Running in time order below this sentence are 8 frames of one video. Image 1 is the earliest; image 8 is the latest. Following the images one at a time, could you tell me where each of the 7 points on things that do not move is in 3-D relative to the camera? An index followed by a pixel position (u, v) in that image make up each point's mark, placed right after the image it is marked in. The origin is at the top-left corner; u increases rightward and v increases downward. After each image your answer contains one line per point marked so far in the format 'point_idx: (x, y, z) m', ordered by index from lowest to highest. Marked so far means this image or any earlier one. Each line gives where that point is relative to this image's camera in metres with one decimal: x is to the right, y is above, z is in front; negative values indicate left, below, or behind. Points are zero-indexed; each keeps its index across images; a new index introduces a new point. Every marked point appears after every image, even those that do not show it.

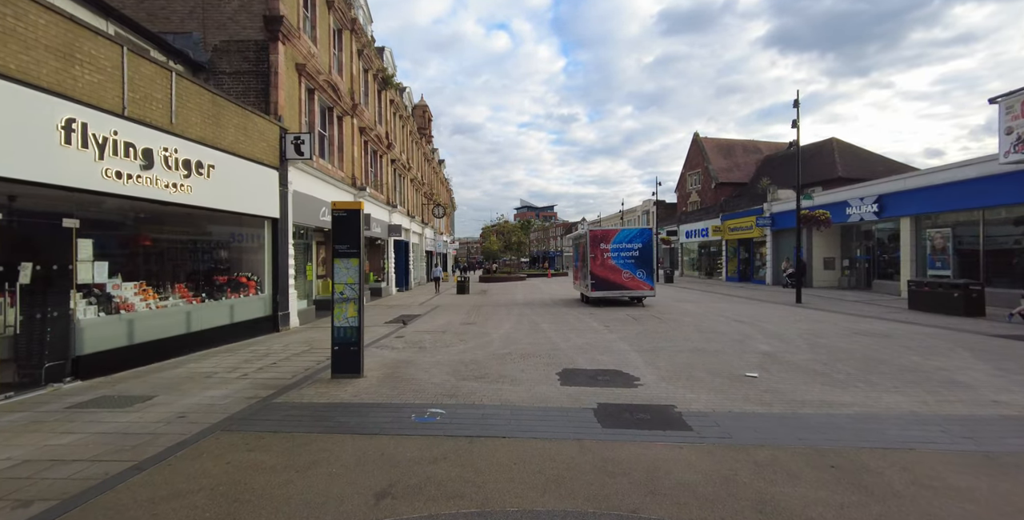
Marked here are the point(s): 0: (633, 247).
0: (+4.7, +0.5, +16.4) m
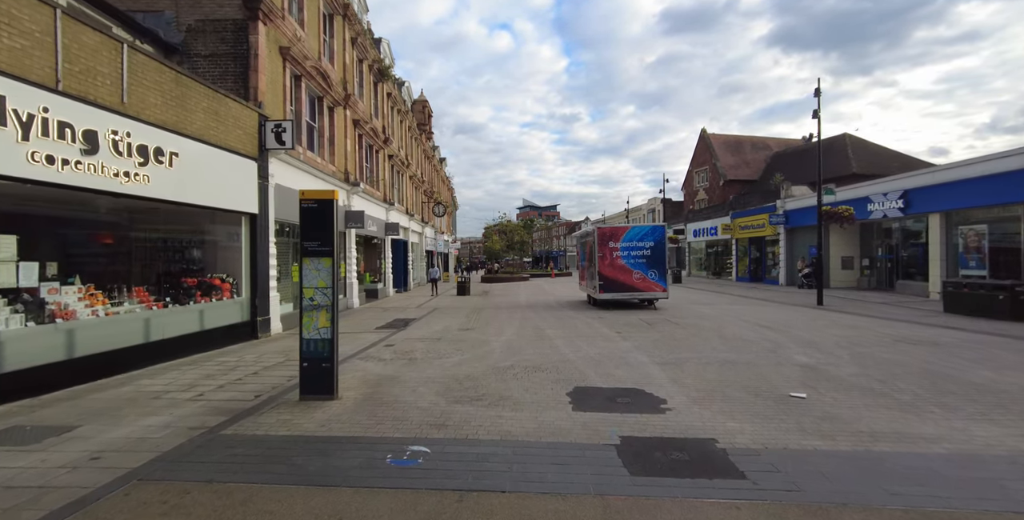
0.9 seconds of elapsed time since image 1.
0: (+4.7, +0.5, +15.3) m
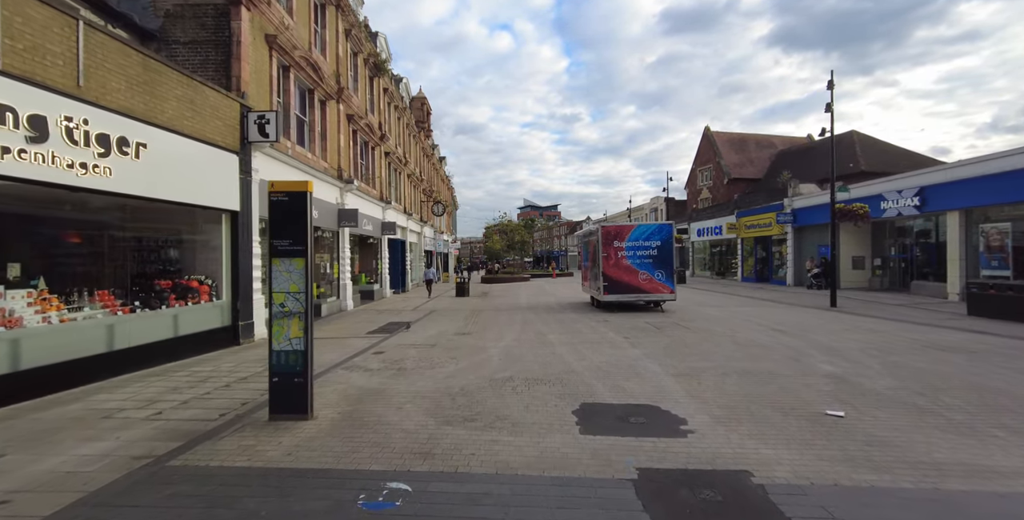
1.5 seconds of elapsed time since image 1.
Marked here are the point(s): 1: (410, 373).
0: (+4.7, +0.5, +14.7) m
1: (-1.7, -1.9, +6.9) m
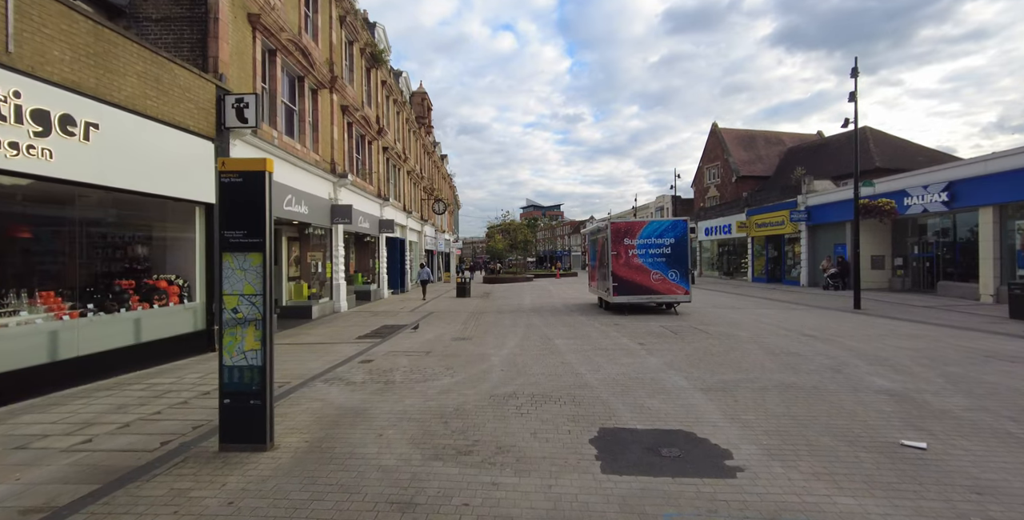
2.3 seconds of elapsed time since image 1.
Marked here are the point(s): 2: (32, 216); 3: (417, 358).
0: (+4.8, +0.5, +13.7) m
1: (-1.6, -1.8, +6.0) m
2: (-6.9, +0.6, +5.9) m
3: (-1.8, -1.8, +7.9) m
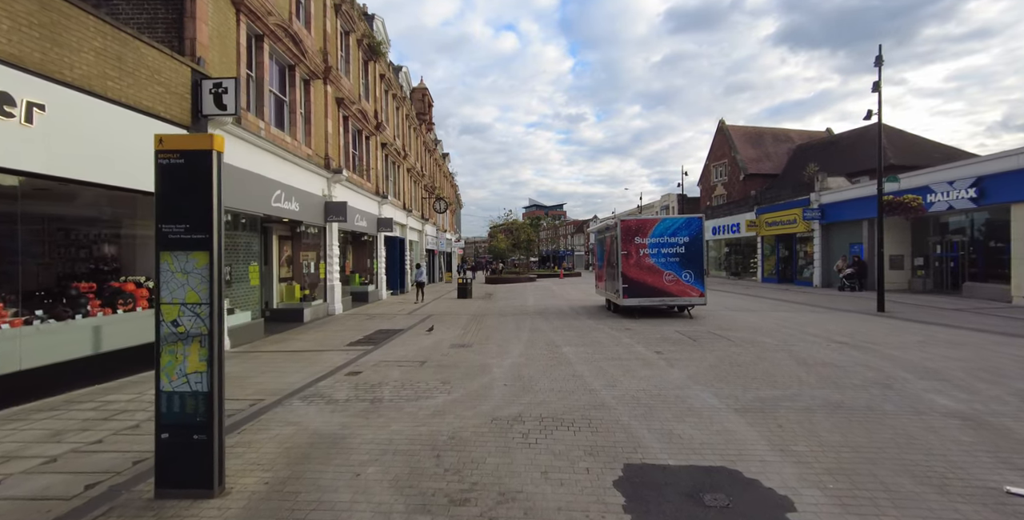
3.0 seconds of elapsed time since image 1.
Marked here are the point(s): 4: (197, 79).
0: (+5.0, +0.5, +12.9) m
1: (-1.5, -1.8, +5.2) m
2: (-6.8, +0.6, +5.2) m
3: (-1.7, -1.8, +7.1) m
4: (-6.1, +3.5, +8.2) m
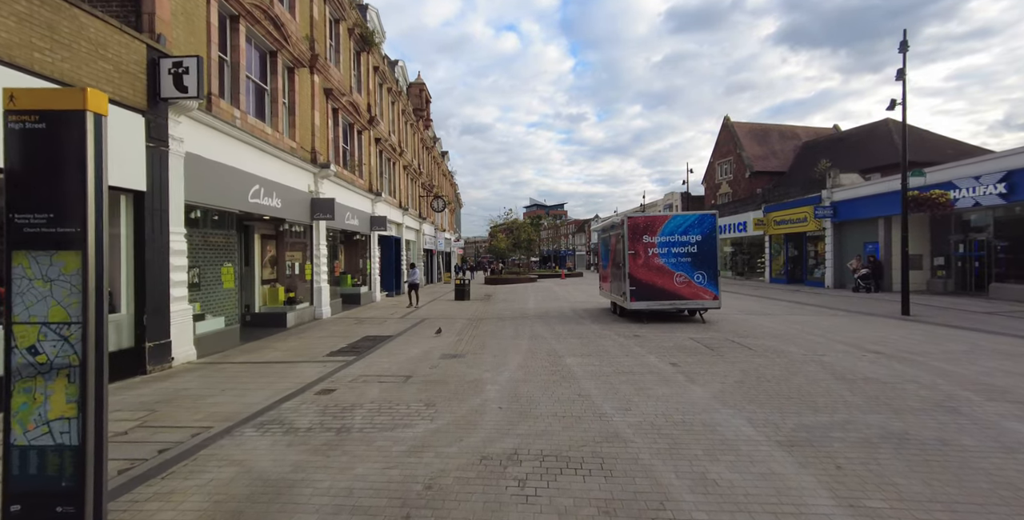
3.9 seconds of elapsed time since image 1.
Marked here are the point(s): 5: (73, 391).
0: (+4.9, +0.5, +11.9) m
1: (-1.6, -1.8, +4.3) m
2: (-6.9, +0.6, +4.3) m
3: (-1.7, -1.8, +6.2) m
4: (-6.1, +3.5, +7.3) m
5: (-2.4, -0.7, +2.4) m
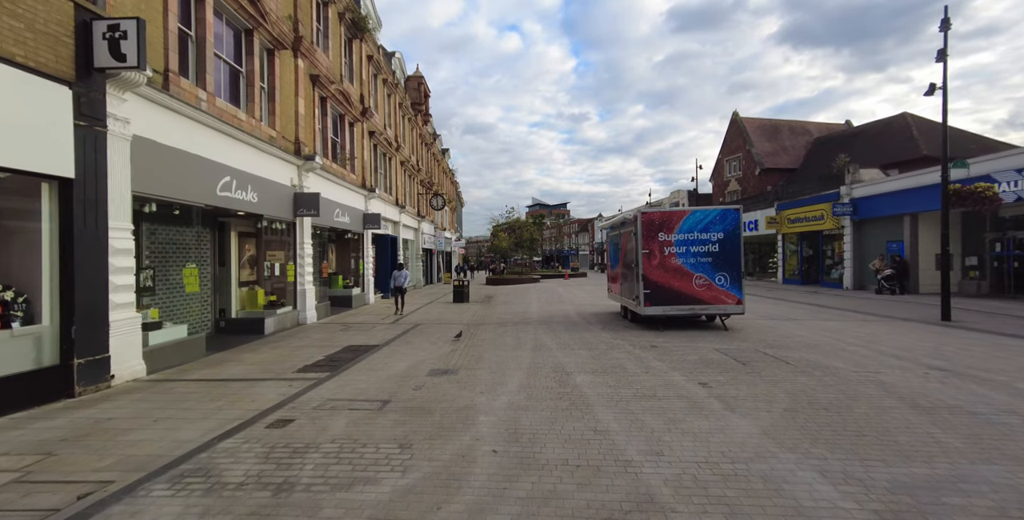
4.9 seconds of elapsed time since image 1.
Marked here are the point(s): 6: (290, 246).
0: (+4.9, +0.5, +10.7) m
1: (-1.6, -1.8, +3.1) m
2: (-6.9, +0.6, +3.1) m
3: (-1.7, -1.8, +5.0) m
4: (-6.1, +3.5, +6.1) m
5: (-2.5, -0.7, +1.2) m
6: (-6.8, +0.4, +13.0) m
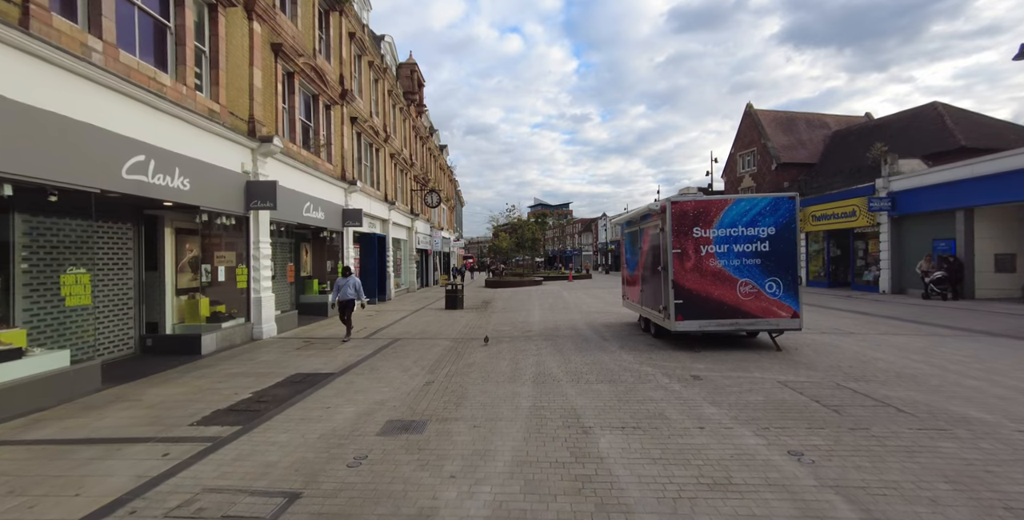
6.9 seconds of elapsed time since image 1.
0: (+4.9, +0.5, +8.5) m
1: (-1.7, -1.9, +0.9) m
2: (-7.0, +0.6, +1.0) m
3: (-1.8, -1.9, +2.8) m
4: (-6.2, +3.4, +4.0) m
5: (-2.6, -0.8, -1.0) m
6: (-6.8, +0.4, +10.9) m
